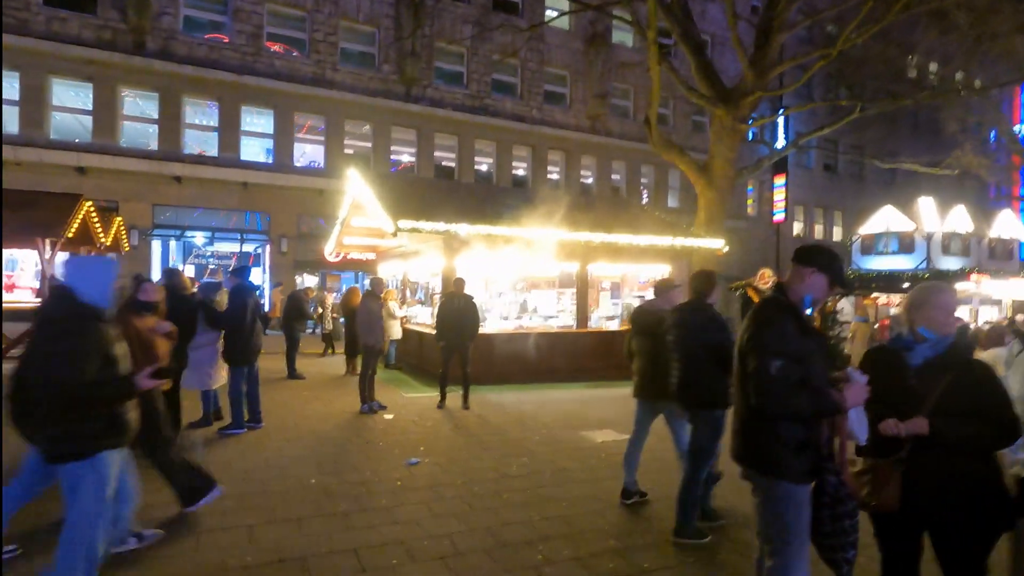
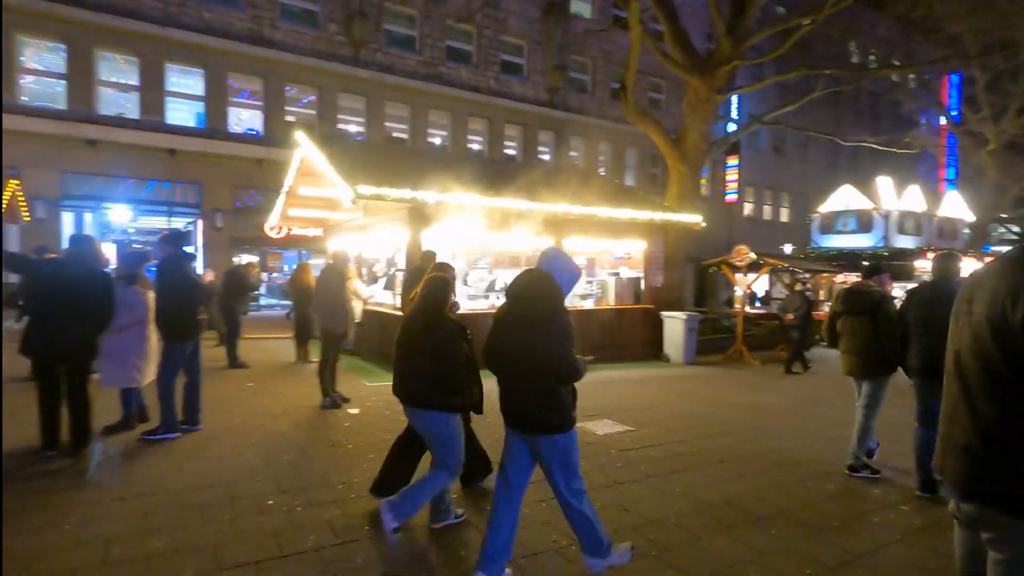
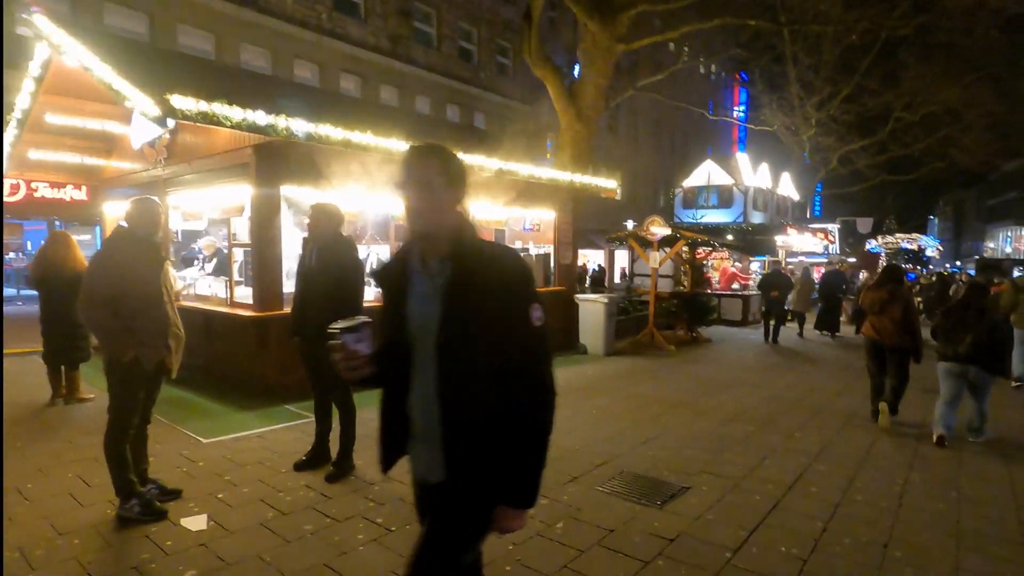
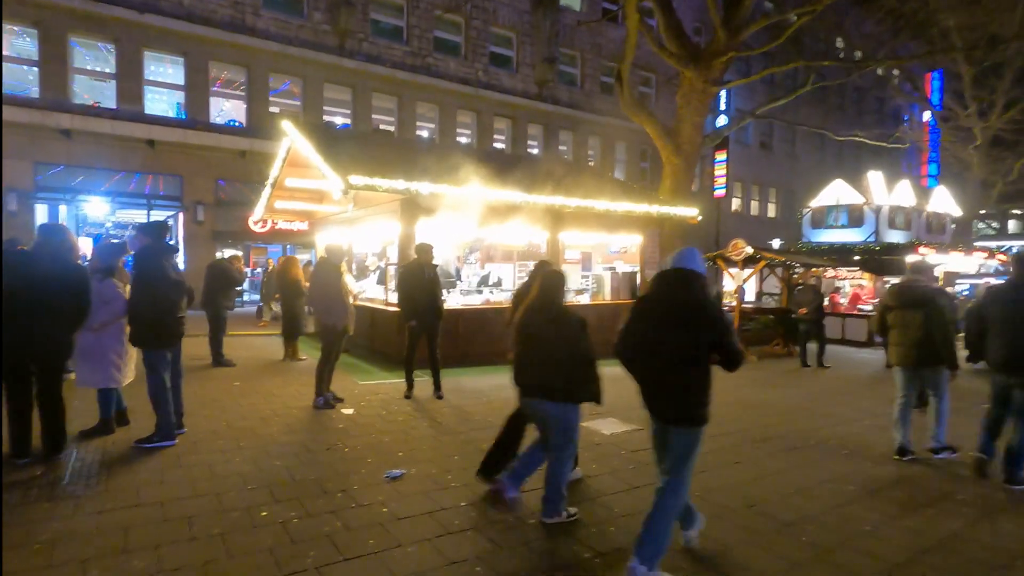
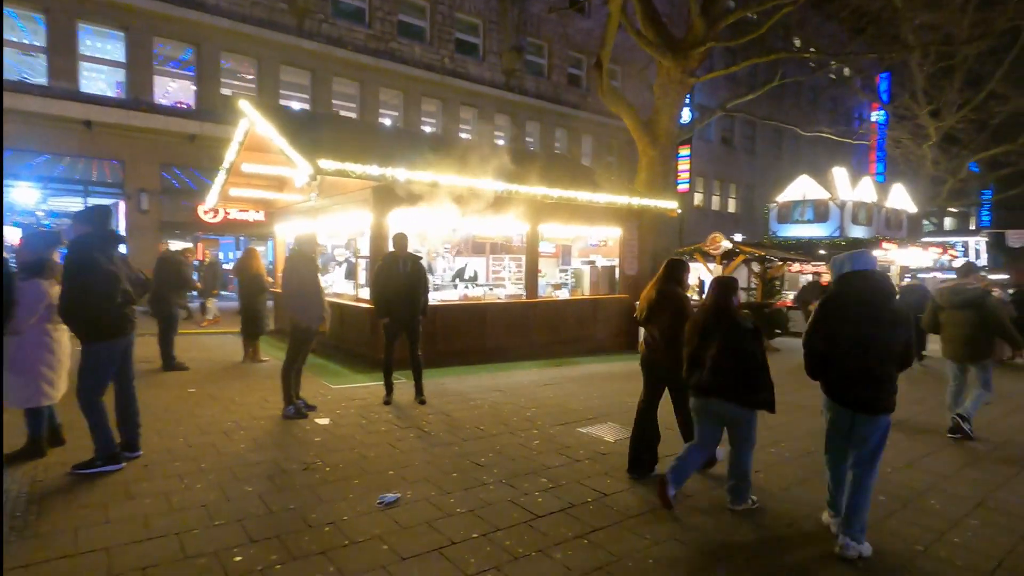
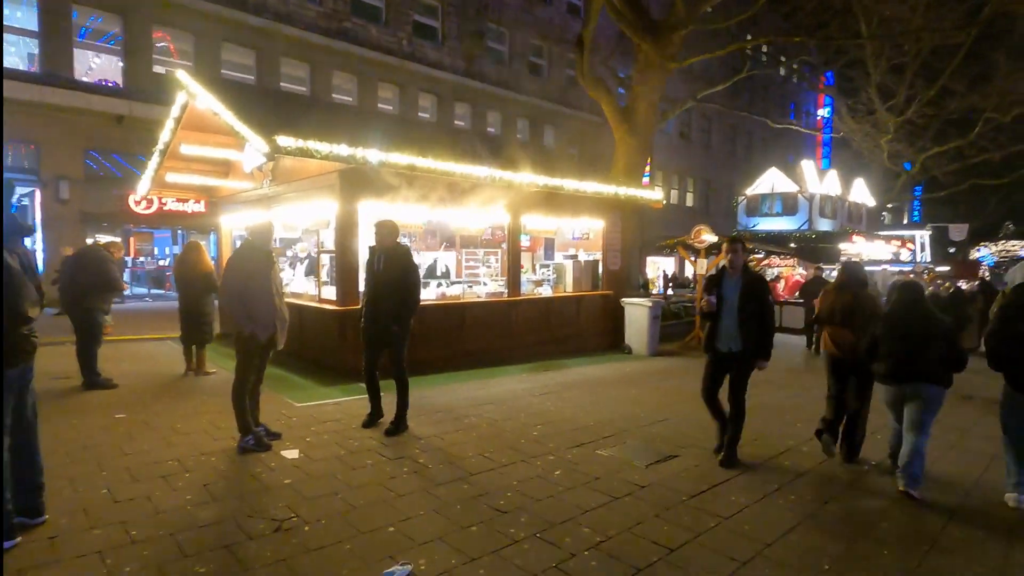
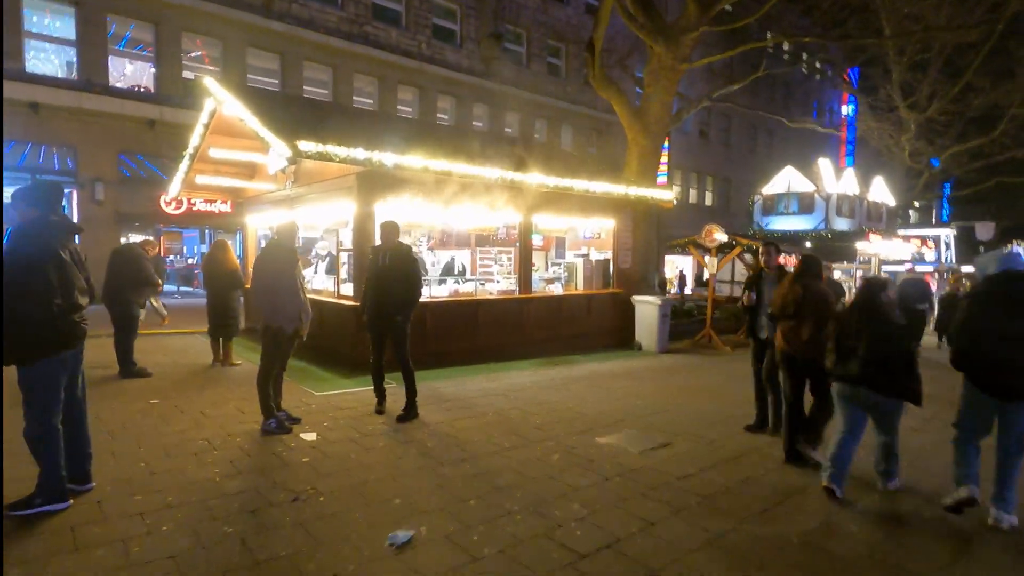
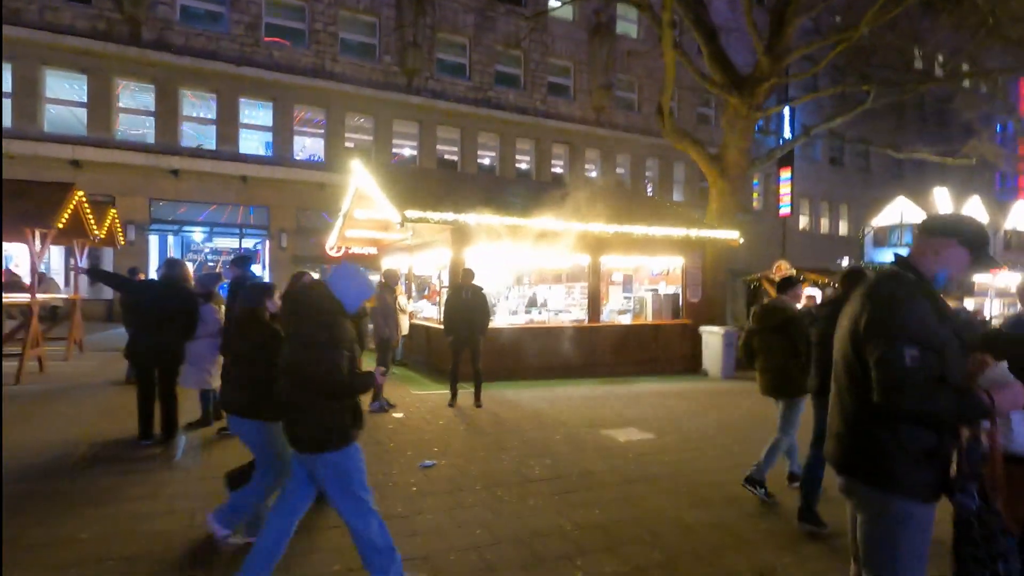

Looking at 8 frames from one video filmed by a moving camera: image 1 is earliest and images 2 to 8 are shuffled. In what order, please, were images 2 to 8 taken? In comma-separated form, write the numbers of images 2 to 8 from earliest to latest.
8, 2, 4, 5, 7, 6, 3
